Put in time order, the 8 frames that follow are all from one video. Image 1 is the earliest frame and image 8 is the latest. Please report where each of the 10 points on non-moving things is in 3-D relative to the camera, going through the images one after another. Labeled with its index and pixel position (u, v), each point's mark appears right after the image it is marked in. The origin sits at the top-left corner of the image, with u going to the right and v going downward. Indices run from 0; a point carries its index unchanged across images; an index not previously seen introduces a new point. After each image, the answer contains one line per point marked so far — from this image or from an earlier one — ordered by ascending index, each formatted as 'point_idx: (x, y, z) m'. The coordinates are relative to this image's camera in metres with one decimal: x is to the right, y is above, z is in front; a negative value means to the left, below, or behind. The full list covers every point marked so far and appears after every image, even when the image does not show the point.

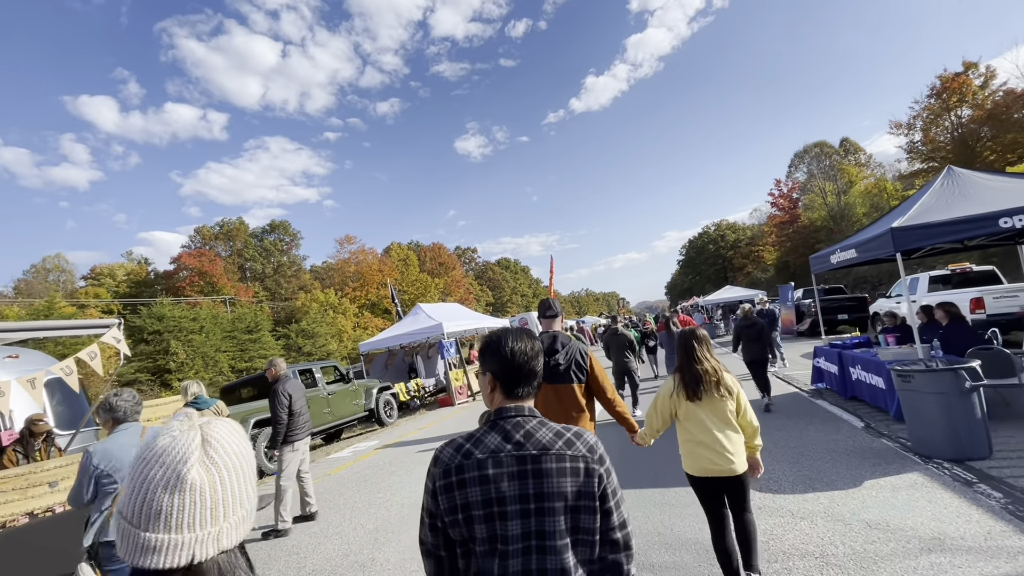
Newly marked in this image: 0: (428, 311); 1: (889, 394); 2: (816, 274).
0: (-2.9, -0.8, +16.5) m
1: (+5.0, -1.4, +6.3) m
2: (+5.7, +0.3, +9.0) m
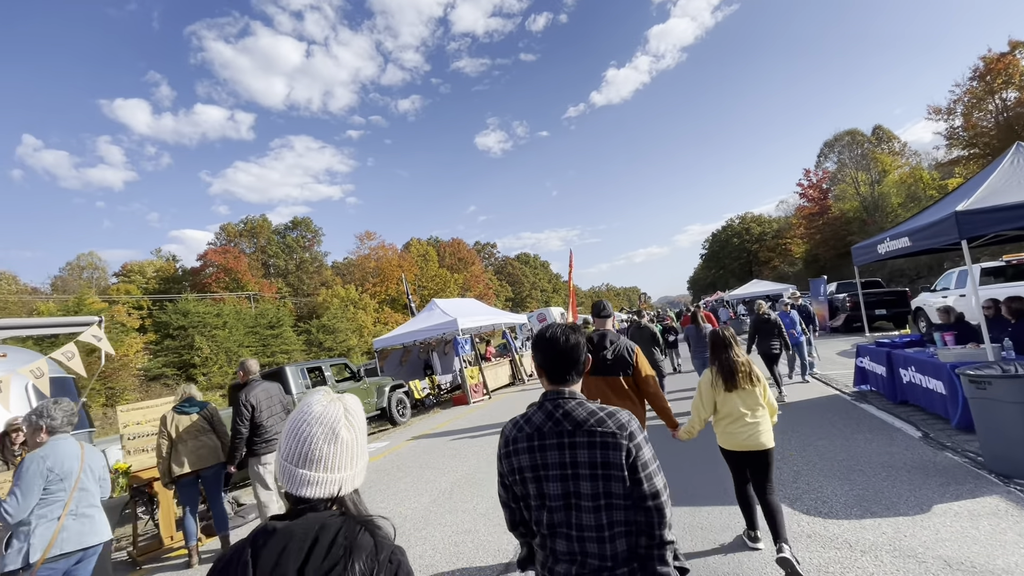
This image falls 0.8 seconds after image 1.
0: (-2.4, -0.6, +16.1) m
1: (+5.2, -1.3, +5.6) m
2: (+6.0, +0.4, +8.2) m
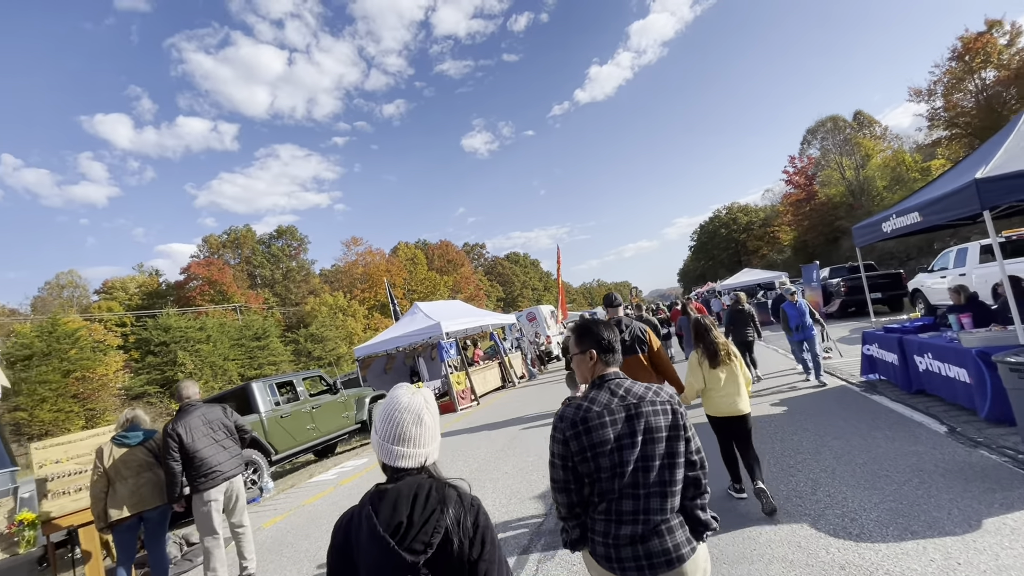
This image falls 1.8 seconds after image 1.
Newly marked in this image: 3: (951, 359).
0: (-2.8, -0.7, +15.4) m
1: (+4.9, -1.1, +5.0) m
2: (+5.6, +0.7, +7.6) m
3: (+5.1, -0.8, +5.5) m
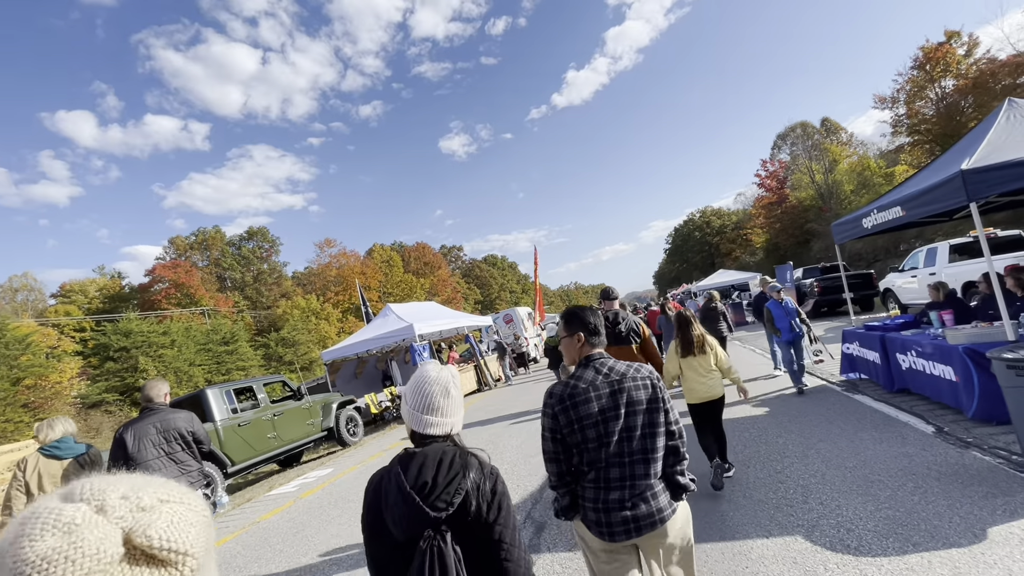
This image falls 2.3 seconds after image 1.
0: (-3.6, -0.7, +14.9) m
1: (+4.7, -1.0, +4.9) m
2: (+5.2, +0.7, +7.5) m
3: (+4.8, -0.8, +5.3) m
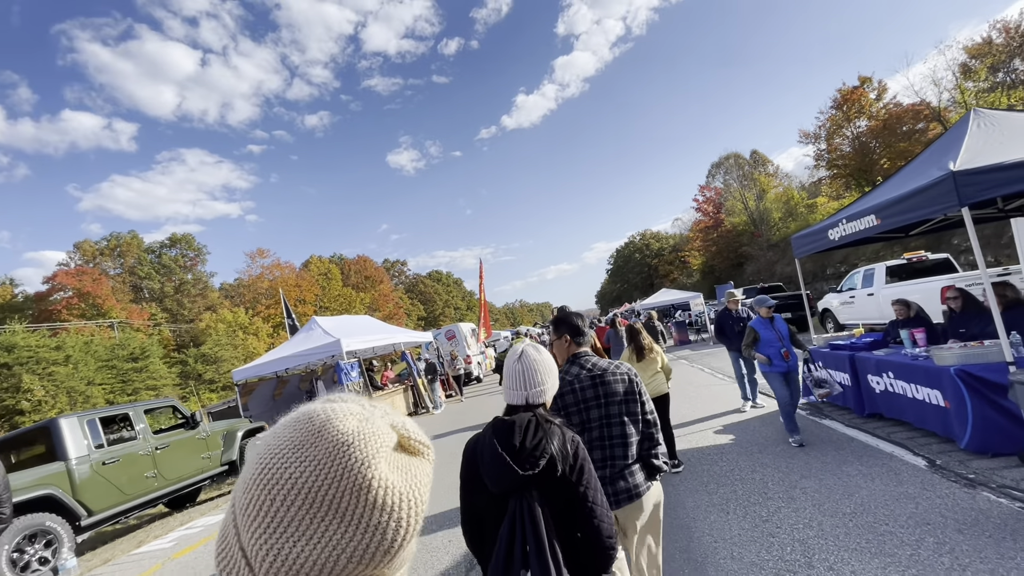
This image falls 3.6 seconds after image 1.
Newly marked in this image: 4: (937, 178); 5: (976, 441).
0: (-5.2, -1.1, +13.3) m
1: (+4.1, -1.1, +4.3) m
2: (+4.3, +0.5, +7.1) m
3: (+4.1, -0.9, +4.8) m
4: (+4.1, +1.1, +4.6) m
5: (+4.2, -1.4, +4.2) m
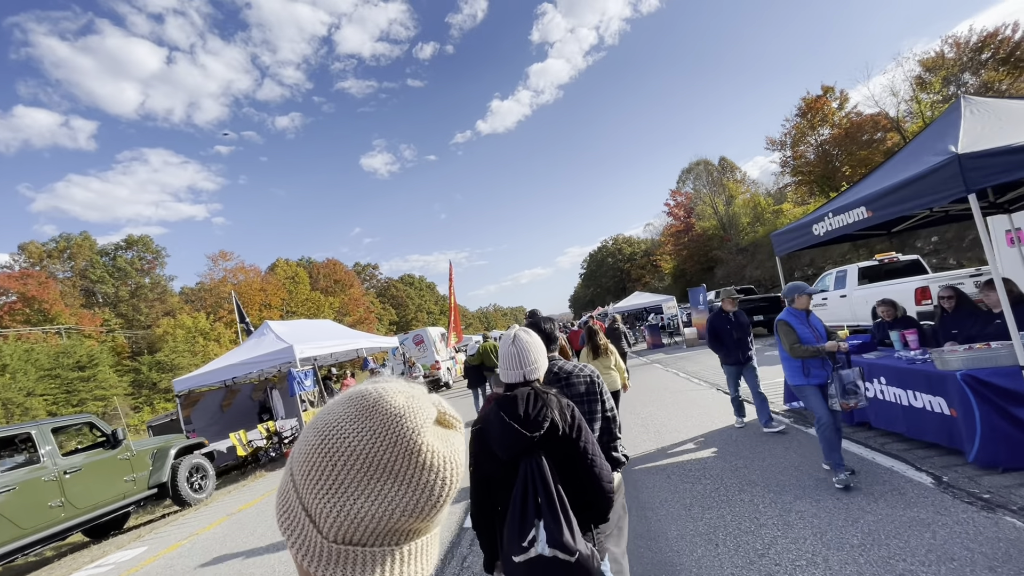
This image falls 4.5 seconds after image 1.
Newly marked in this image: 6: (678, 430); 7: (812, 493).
0: (-6.1, -1.1, +12.4) m
1: (+3.7, -1.1, +3.9) m
2: (+3.8, +0.5, +6.7) m
3: (+3.7, -0.9, +4.4) m
4: (+3.7, +1.1, +4.2) m
5: (+3.8, -1.3, +3.8) m
6: (+2.4, -2.1, +6.9) m
7: (+2.5, -1.7, +4.0) m
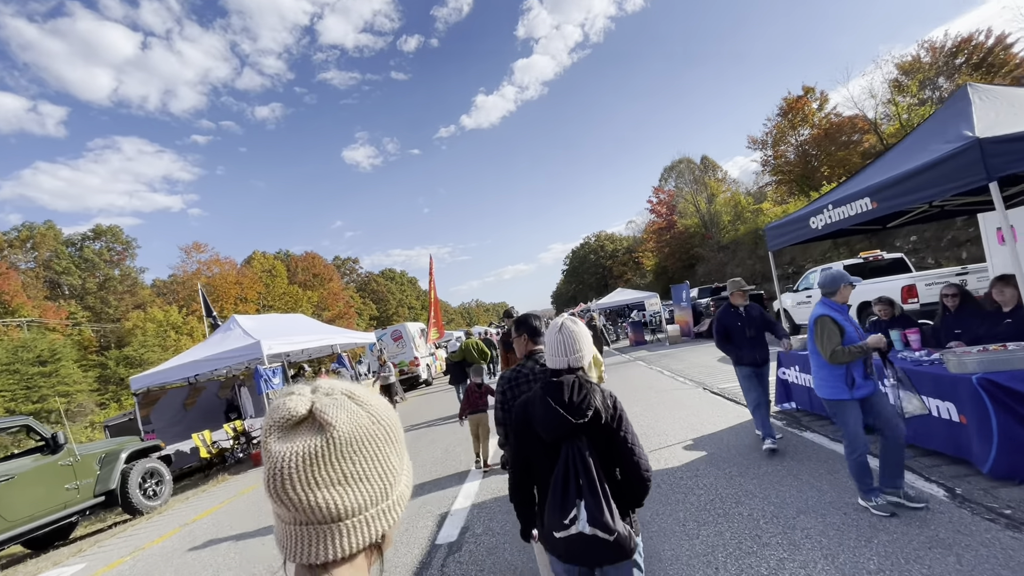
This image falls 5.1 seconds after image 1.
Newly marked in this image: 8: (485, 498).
0: (-6.5, -0.9, +11.7) m
1: (+3.5, -1.1, +3.6) m
2: (+3.5, +0.5, +6.4) m
3: (+3.6, -0.9, +4.1) m
4: (+3.6, +1.1, +3.8) m
5: (+3.6, -1.3, +3.5) m
6: (+2.1, -2.0, +6.6) m
7: (+2.4, -1.7, +3.7) m
8: (-0.3, -2.3, +5.3) m
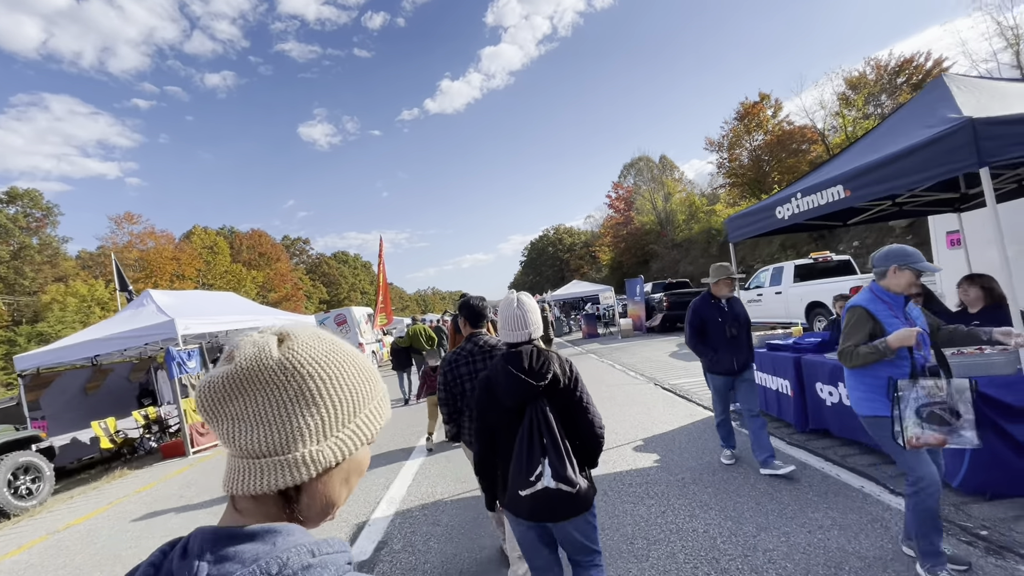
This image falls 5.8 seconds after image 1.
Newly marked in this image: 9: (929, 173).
0: (-7.7, -0.3, +10.5) m
1: (+3.0, -1.1, +3.3) m
2: (+2.9, +0.6, +6.0) m
3: (+3.0, -0.8, +3.8) m
4: (+3.2, +1.2, +3.5) m
5: (+3.1, -1.3, +3.2) m
6: (+1.3, -1.9, +6.2) m
7: (+1.8, -1.6, +3.3) m
8: (-1.0, -2.1, +4.6) m
9: (+3.1, +0.9, +3.6) m
